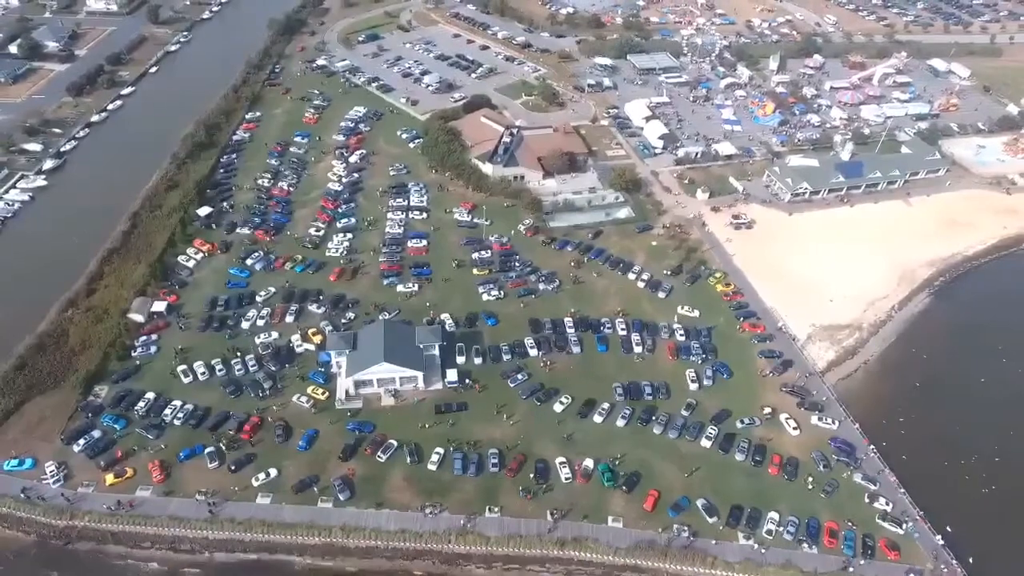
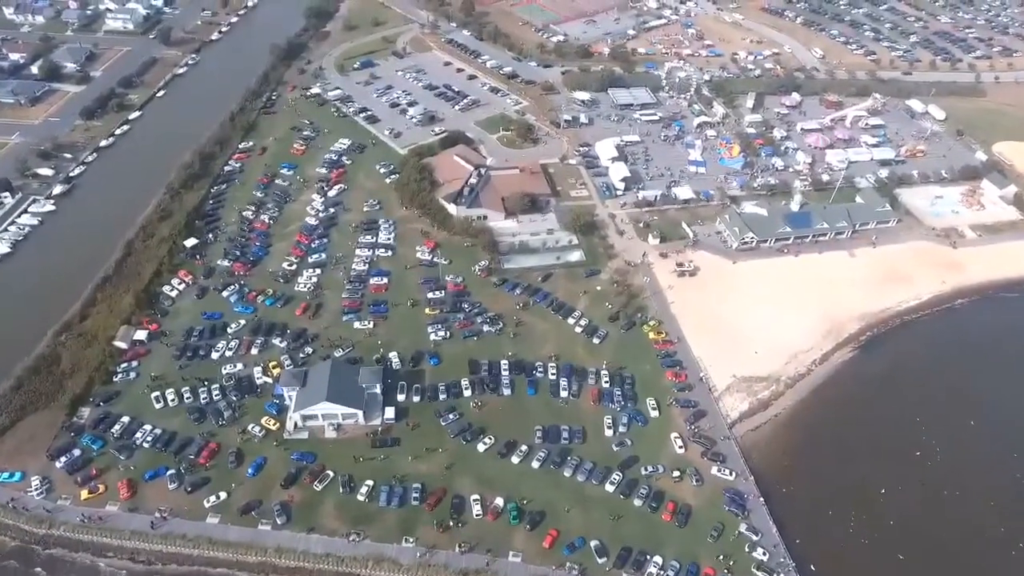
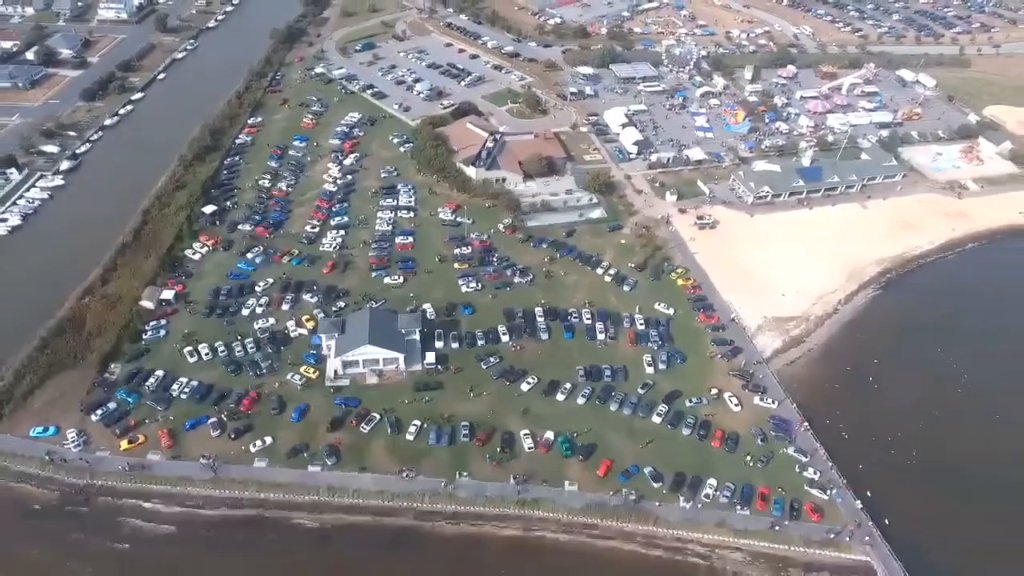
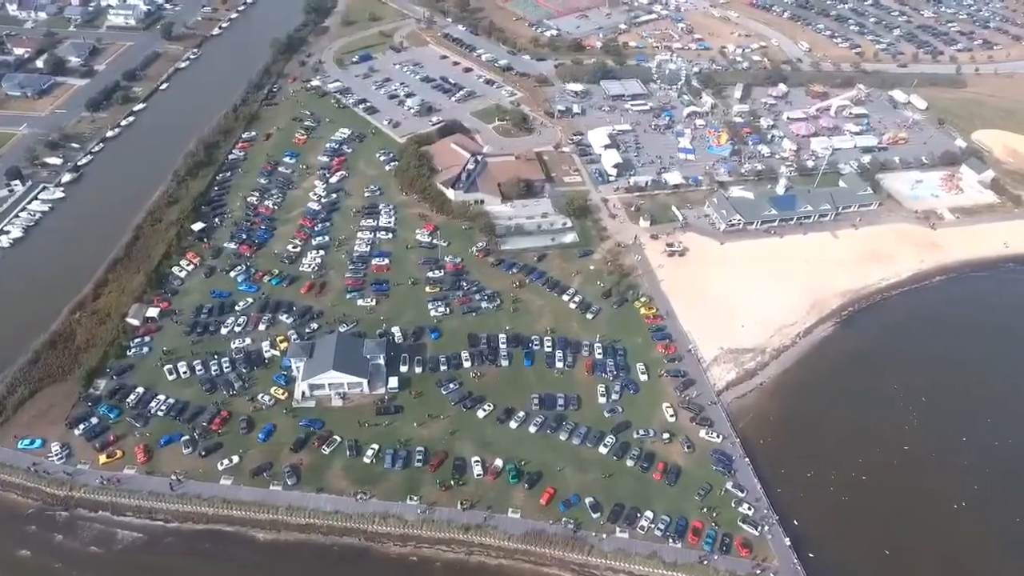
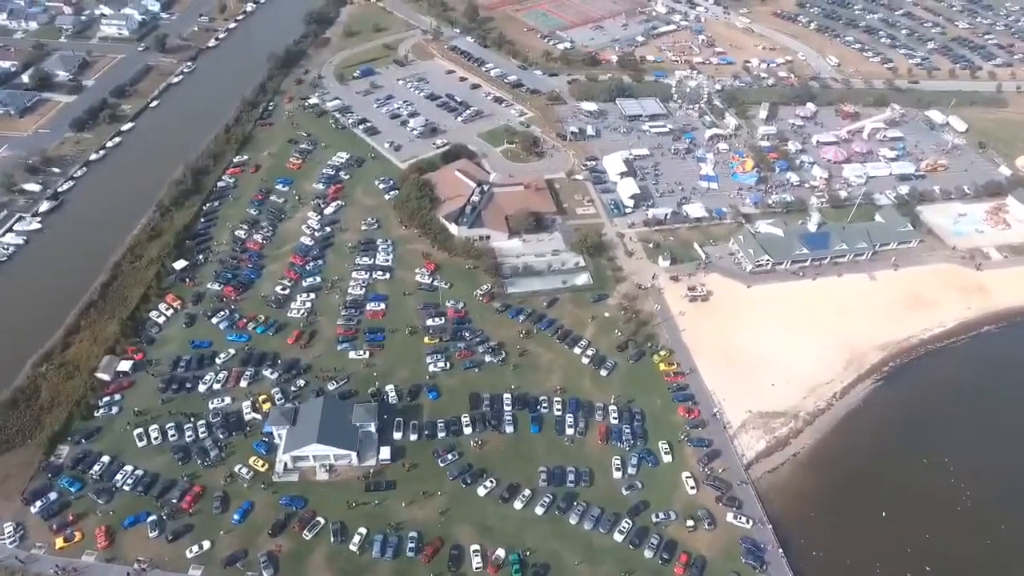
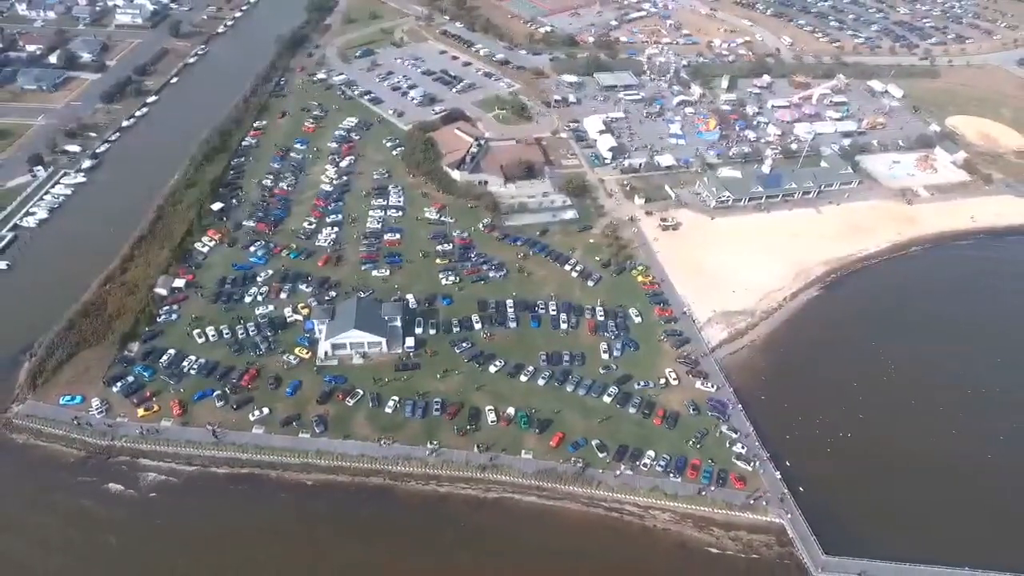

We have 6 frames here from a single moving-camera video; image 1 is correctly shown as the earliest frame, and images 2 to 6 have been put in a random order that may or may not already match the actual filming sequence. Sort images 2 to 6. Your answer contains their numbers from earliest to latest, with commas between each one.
3, 6, 4, 2, 5
